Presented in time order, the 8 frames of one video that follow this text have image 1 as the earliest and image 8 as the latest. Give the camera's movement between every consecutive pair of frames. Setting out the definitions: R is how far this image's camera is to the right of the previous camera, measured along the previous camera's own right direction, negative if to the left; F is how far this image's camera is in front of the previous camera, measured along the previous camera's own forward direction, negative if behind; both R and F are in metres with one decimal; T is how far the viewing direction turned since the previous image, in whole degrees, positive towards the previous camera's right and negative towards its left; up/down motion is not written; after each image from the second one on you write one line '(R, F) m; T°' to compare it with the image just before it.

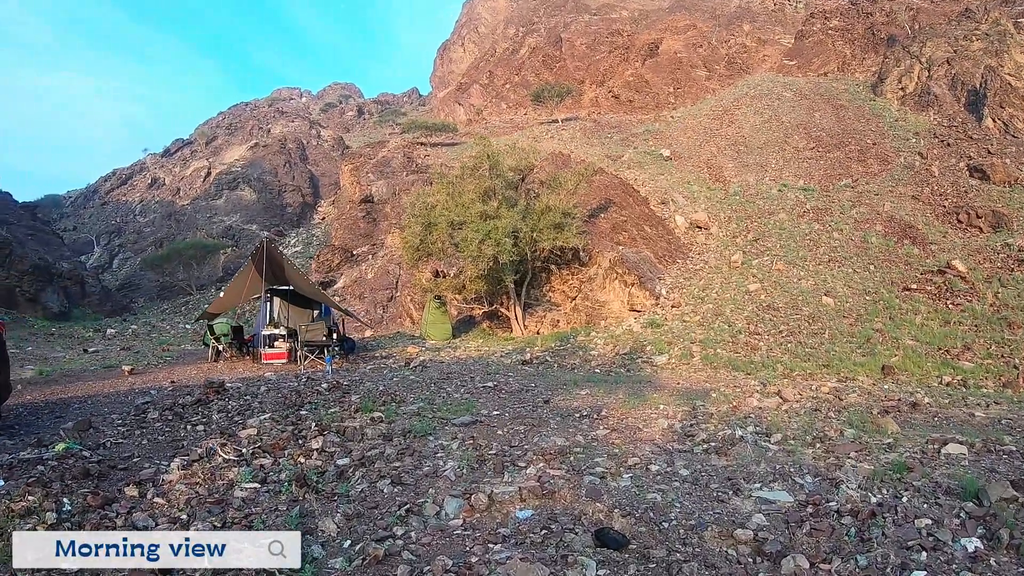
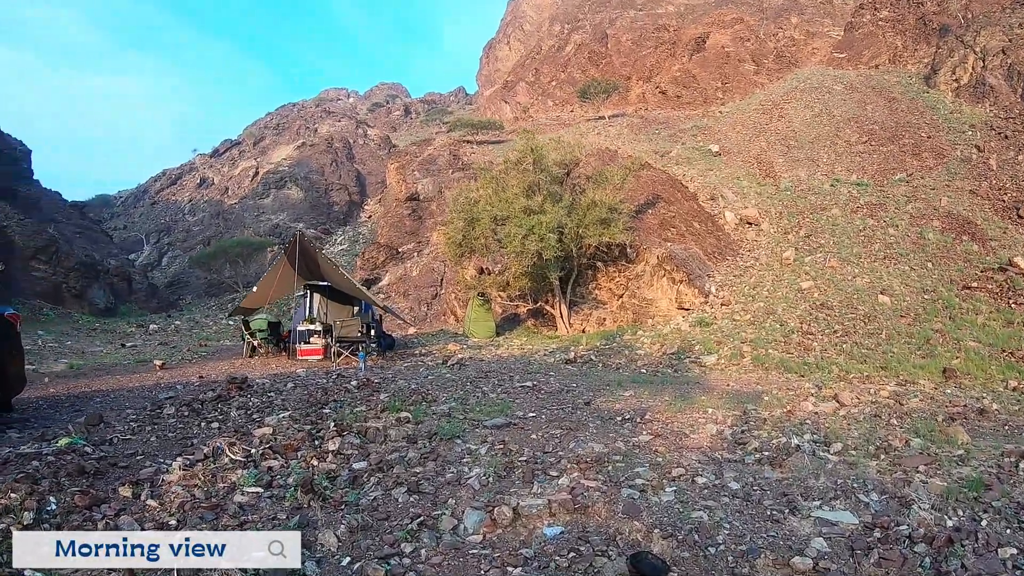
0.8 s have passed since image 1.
(+0.1, +0.4) m; -4°
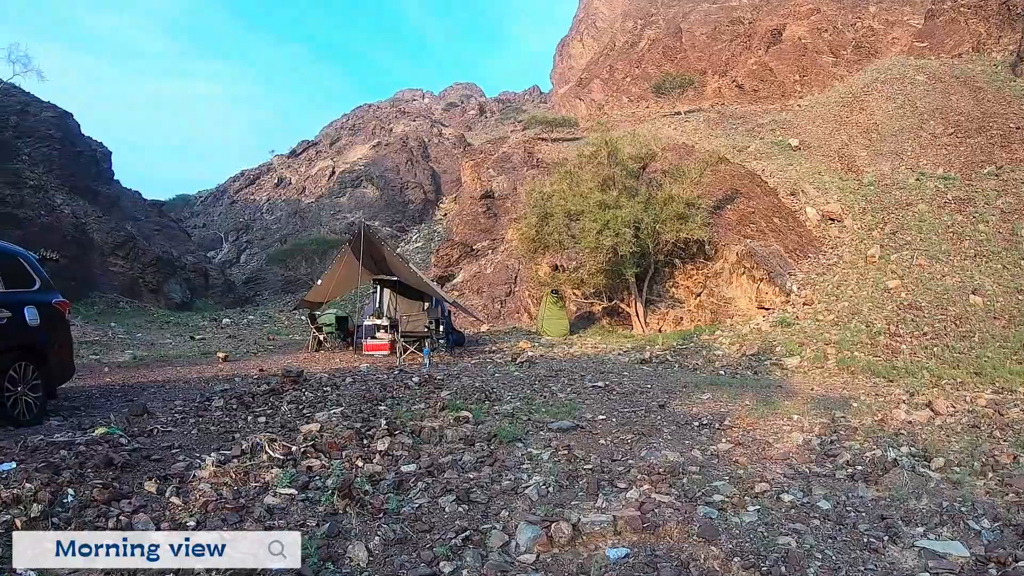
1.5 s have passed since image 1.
(0.0, +0.4) m; -6°
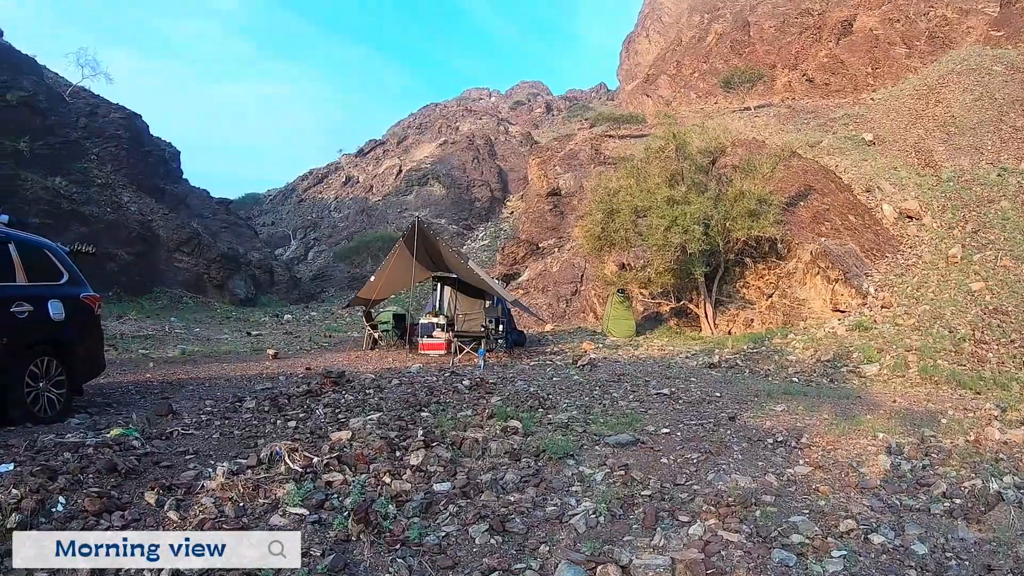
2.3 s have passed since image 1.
(+0.1, +0.5) m; -5°
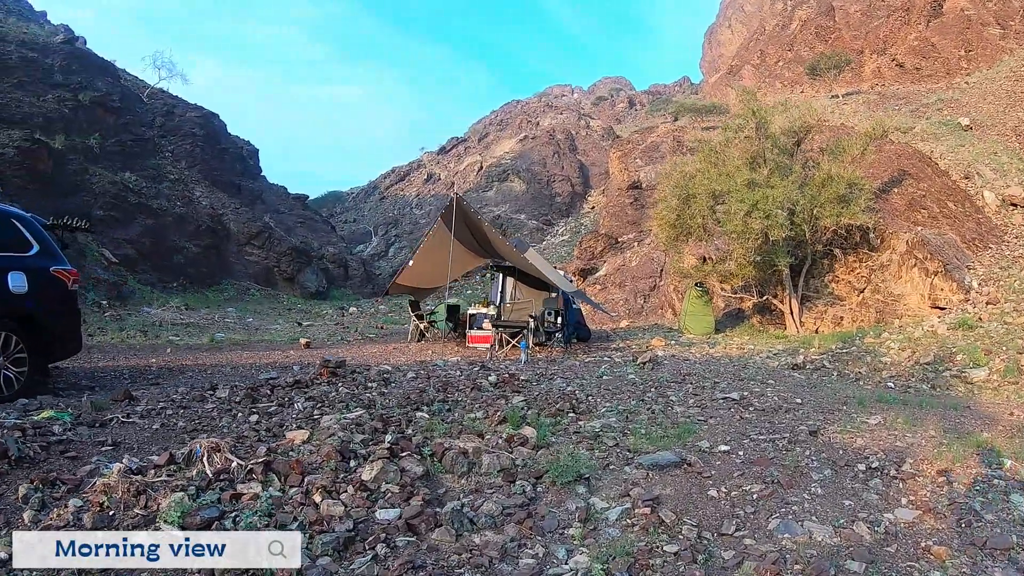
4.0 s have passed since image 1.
(+0.4, +1.0) m; -6°
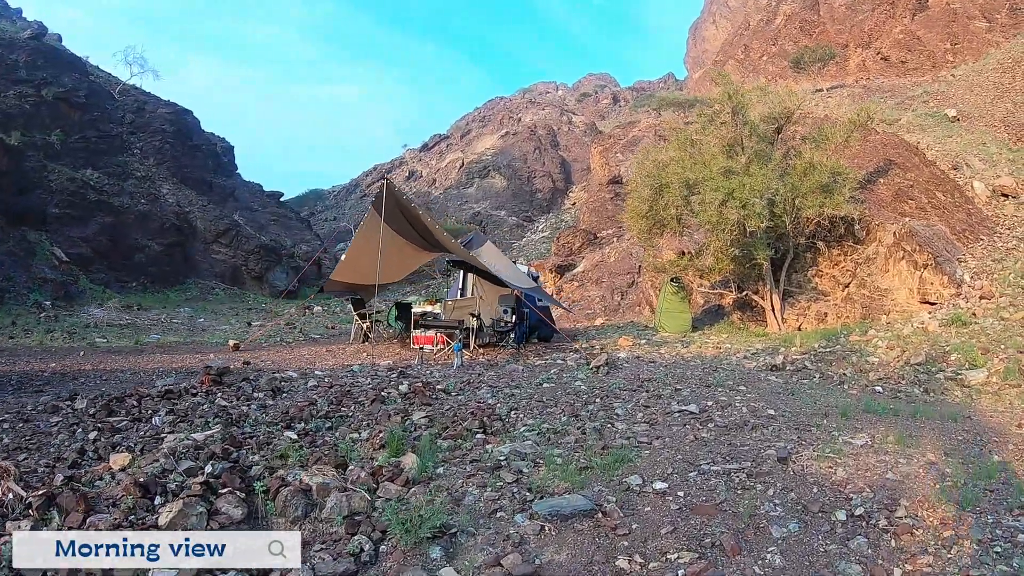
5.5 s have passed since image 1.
(+0.7, +1.1) m; +1°
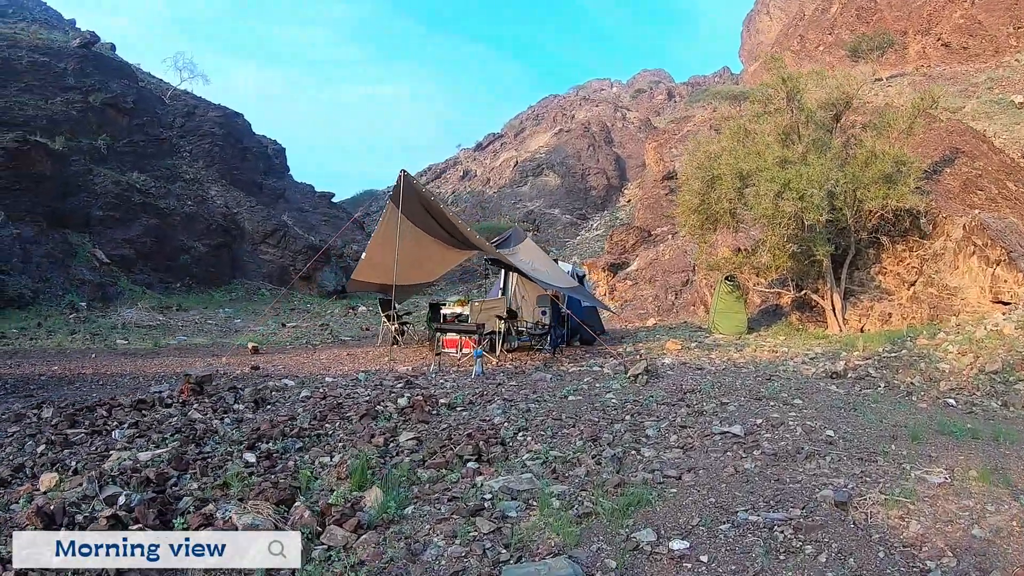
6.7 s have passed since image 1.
(+0.3, +0.7) m; -5°
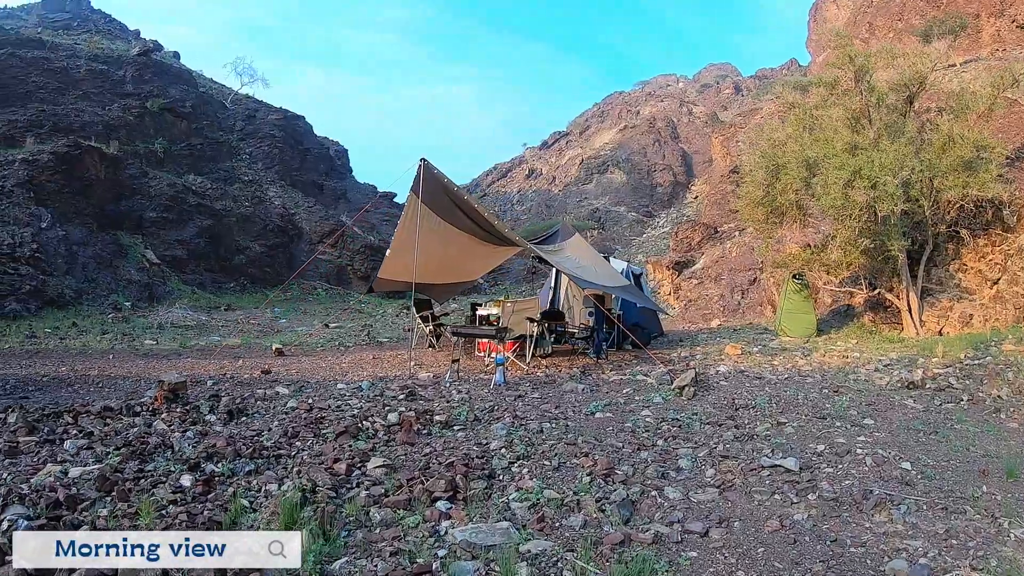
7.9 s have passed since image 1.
(+0.4, +0.7) m; -6°
